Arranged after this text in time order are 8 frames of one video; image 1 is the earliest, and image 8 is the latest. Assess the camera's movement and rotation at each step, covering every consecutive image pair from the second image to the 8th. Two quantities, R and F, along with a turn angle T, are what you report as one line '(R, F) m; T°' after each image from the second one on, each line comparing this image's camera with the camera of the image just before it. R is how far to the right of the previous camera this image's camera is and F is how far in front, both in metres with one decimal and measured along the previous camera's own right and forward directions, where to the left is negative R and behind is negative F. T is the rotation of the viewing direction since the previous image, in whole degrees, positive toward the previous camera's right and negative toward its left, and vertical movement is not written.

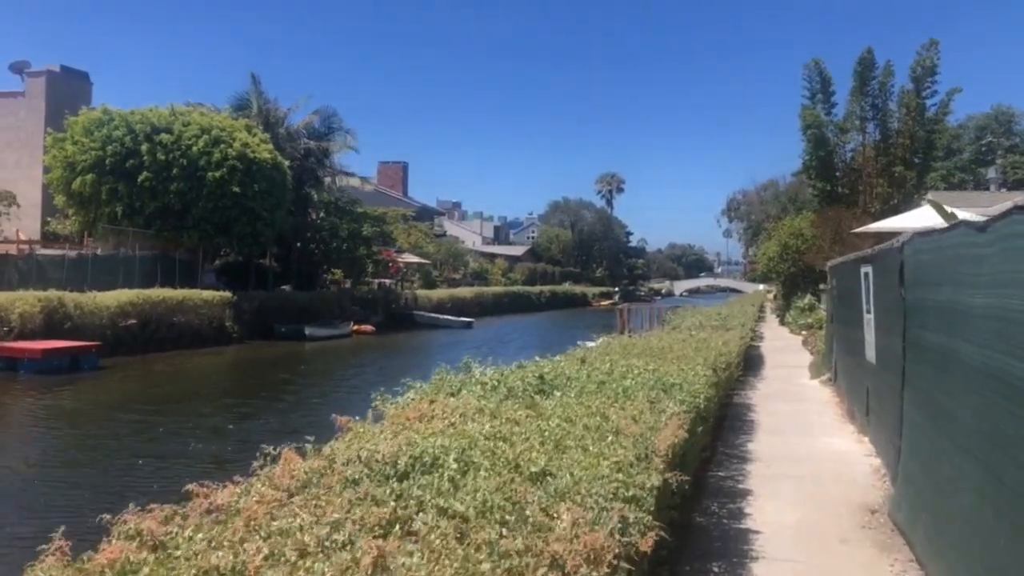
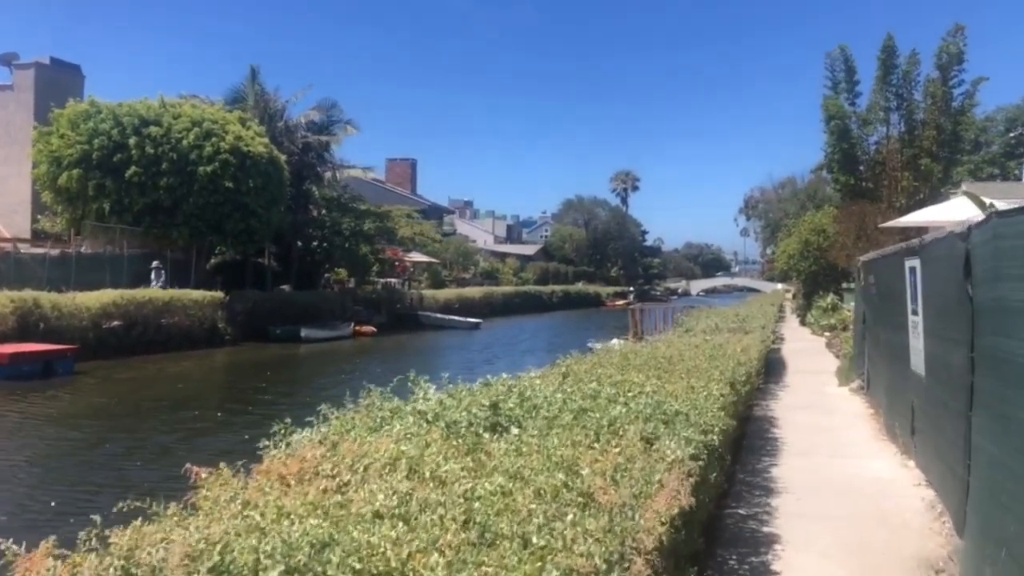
(+0.4, +1.8) m; -1°
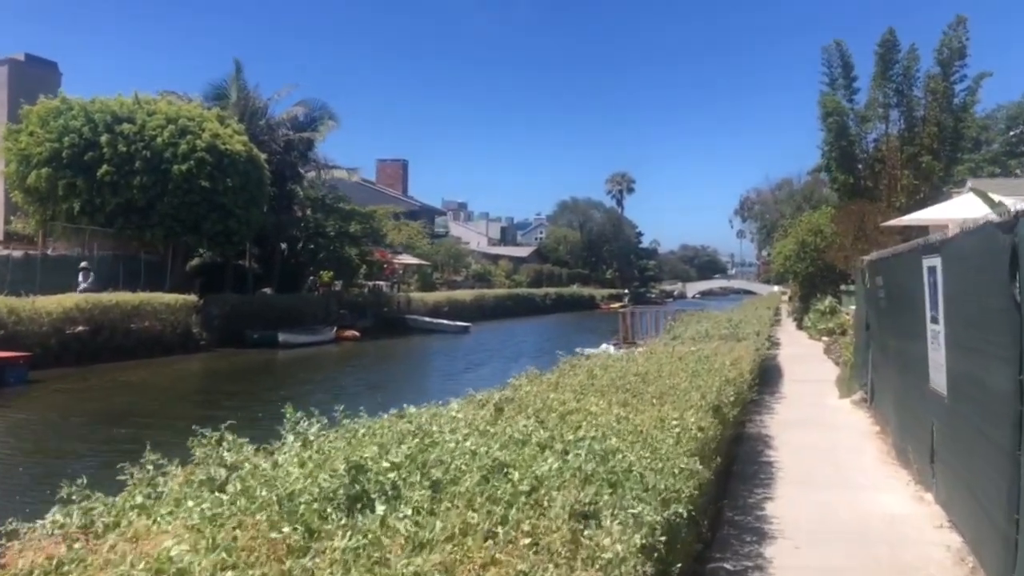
(+0.4, +1.5) m; 0°
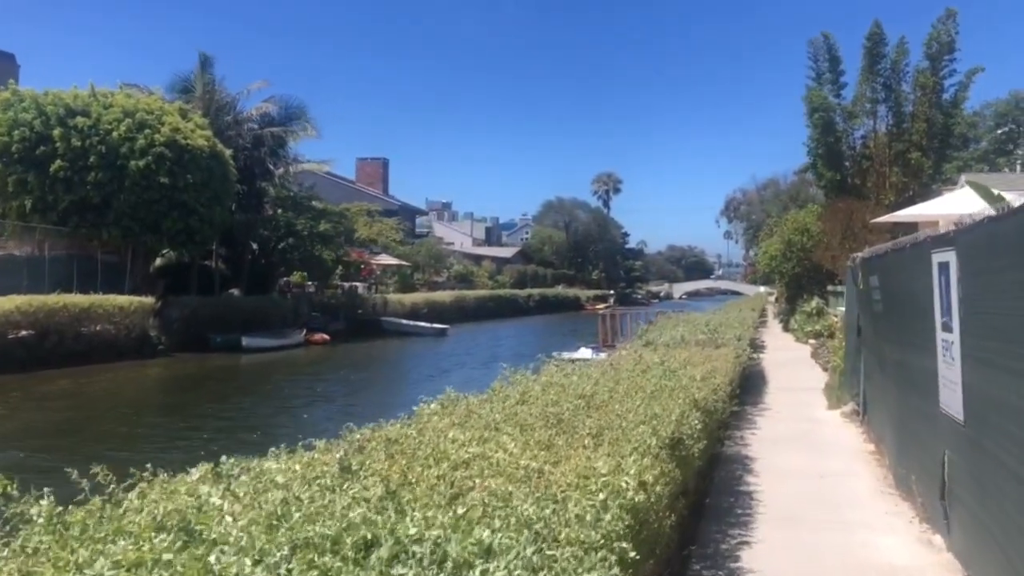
(+0.5, +1.6) m; +1°
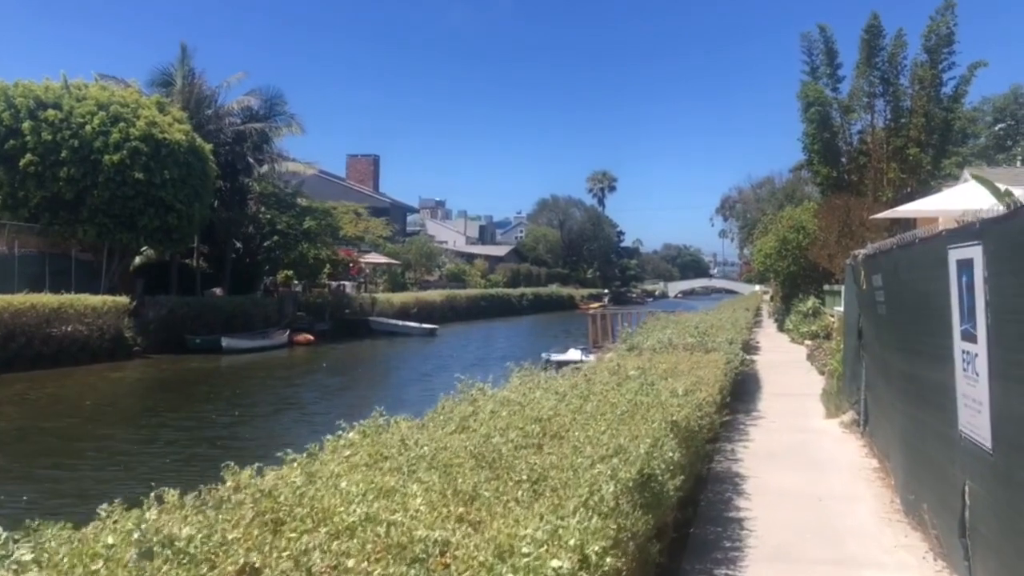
(+0.3, +1.1) m; 0°
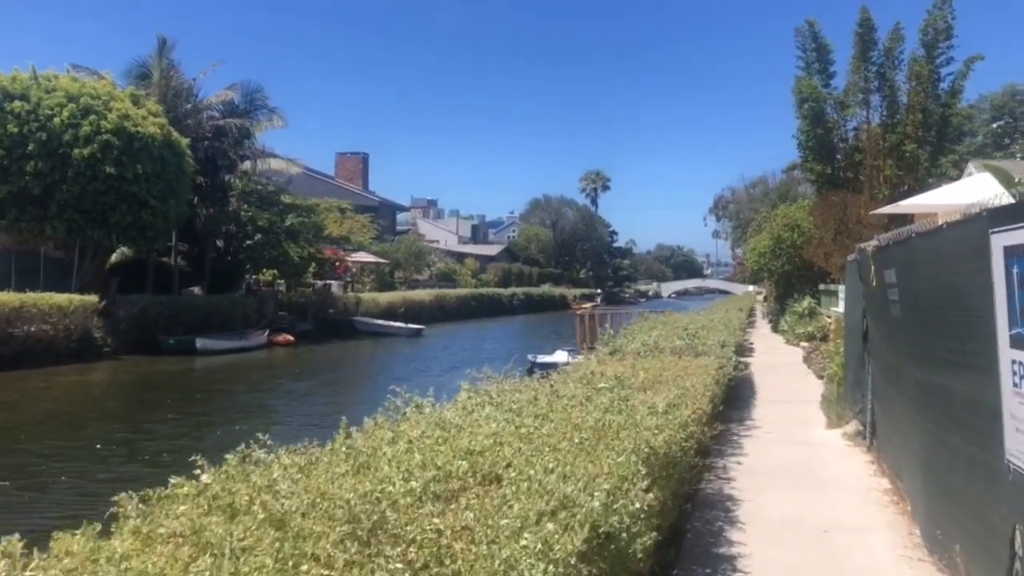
(+0.3, +1.2) m; 0°
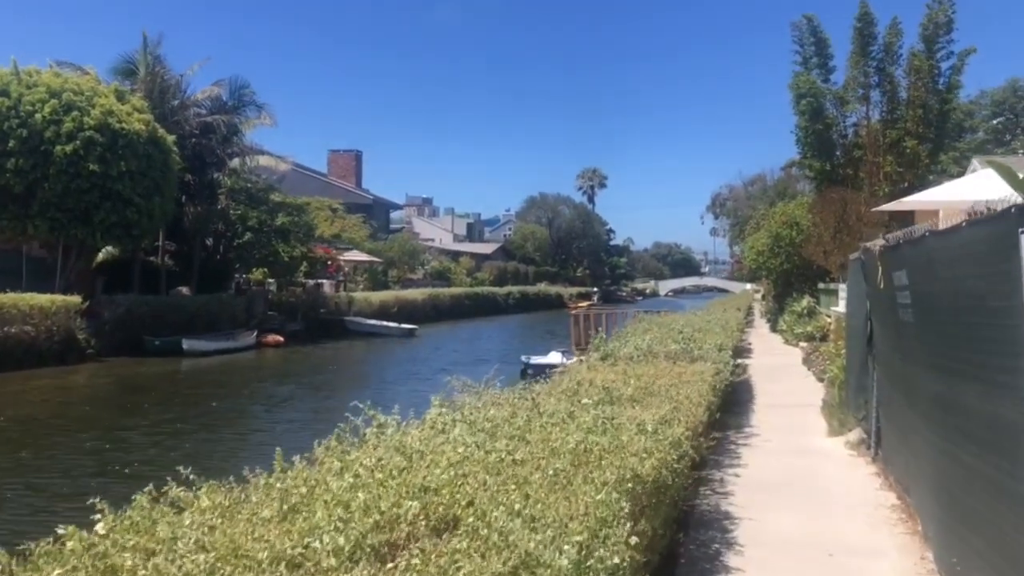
(+0.2, +0.7) m; 0°
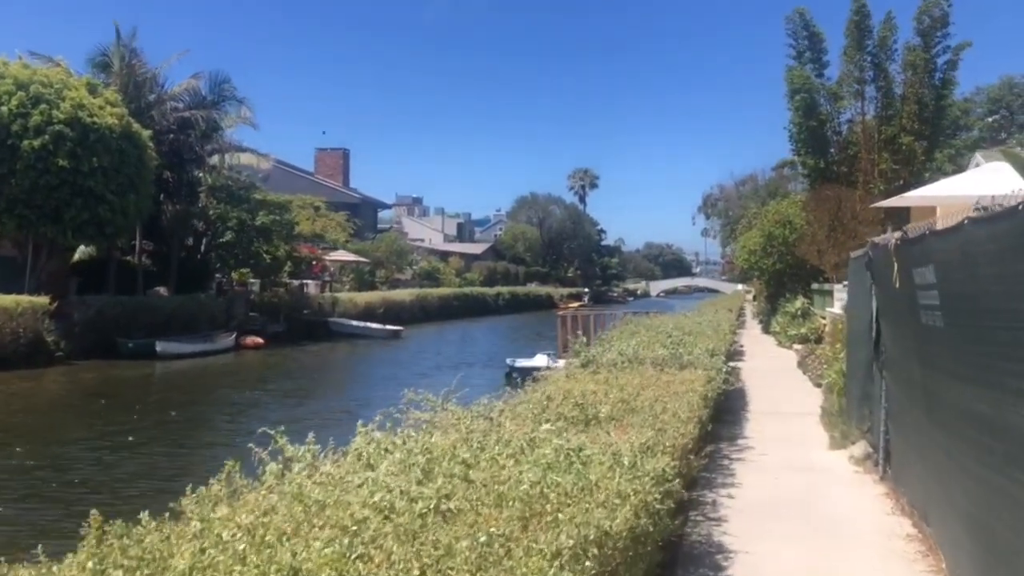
(+0.2, +1.0) m; 0°
